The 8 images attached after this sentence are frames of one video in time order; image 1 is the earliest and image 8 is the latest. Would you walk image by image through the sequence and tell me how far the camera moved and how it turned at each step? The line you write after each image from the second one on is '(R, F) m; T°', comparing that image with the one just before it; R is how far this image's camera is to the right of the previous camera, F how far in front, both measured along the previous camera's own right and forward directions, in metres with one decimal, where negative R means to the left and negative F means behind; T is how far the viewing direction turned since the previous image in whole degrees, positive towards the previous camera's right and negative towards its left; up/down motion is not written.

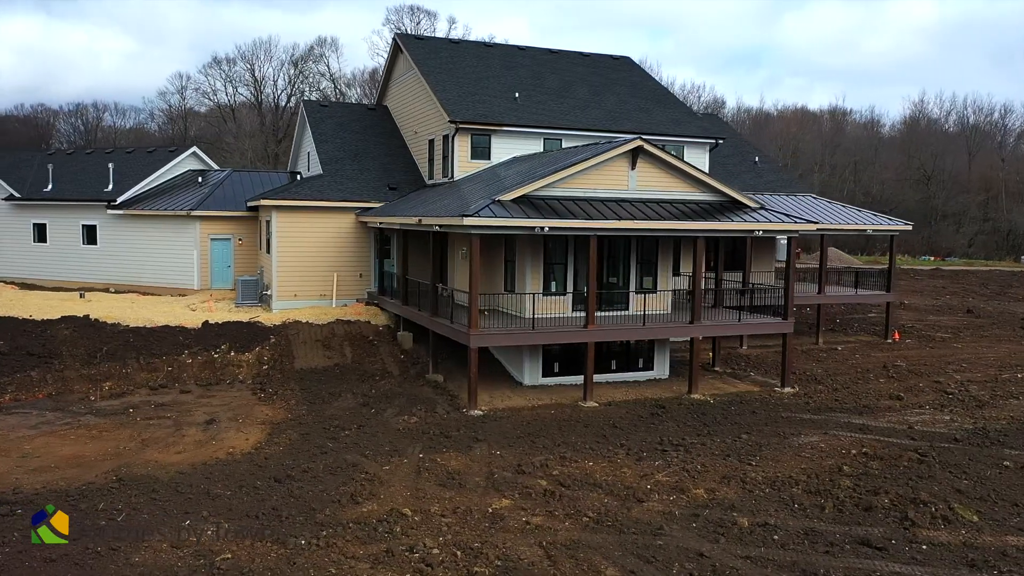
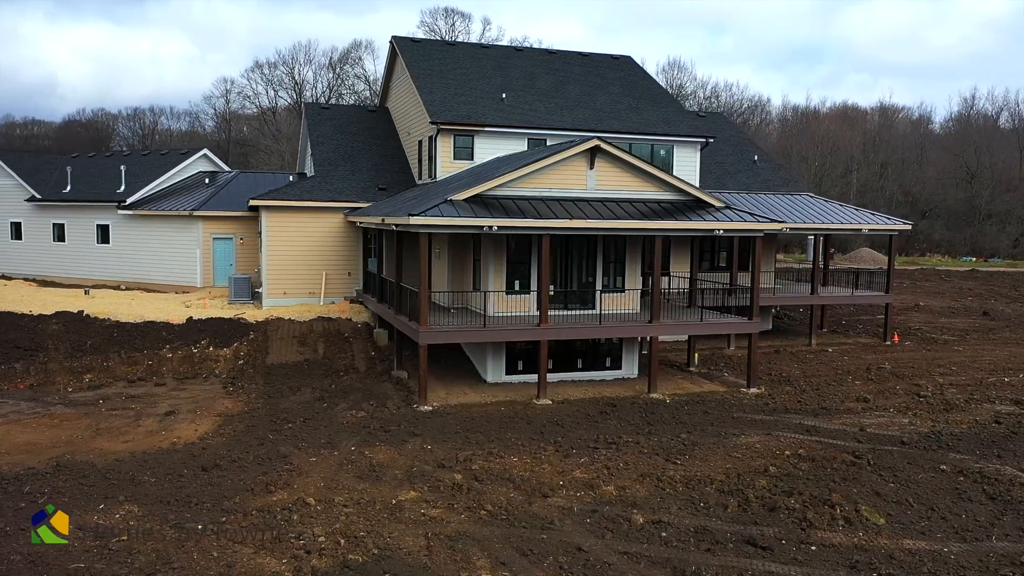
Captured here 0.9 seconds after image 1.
(+1.9, -0.2) m; -4°
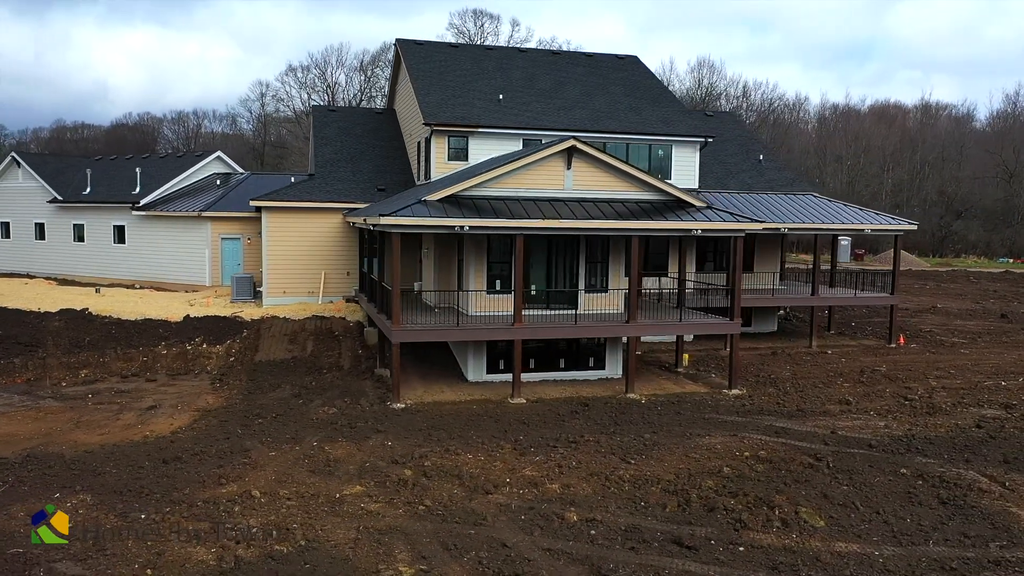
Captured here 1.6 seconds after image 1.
(+1.3, -0.1) m; -3°
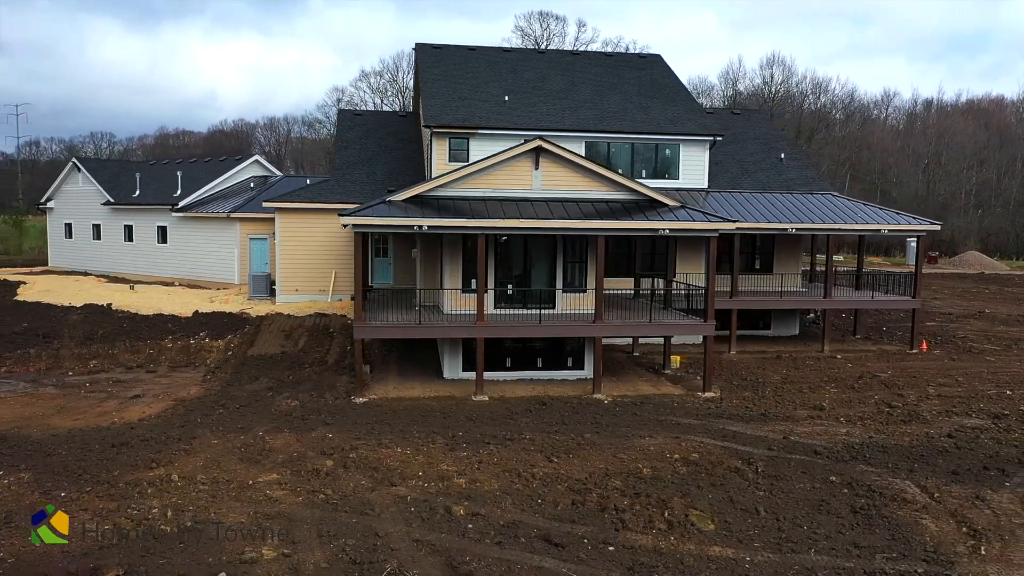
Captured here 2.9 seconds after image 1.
(+2.5, 0.0) m; -6°
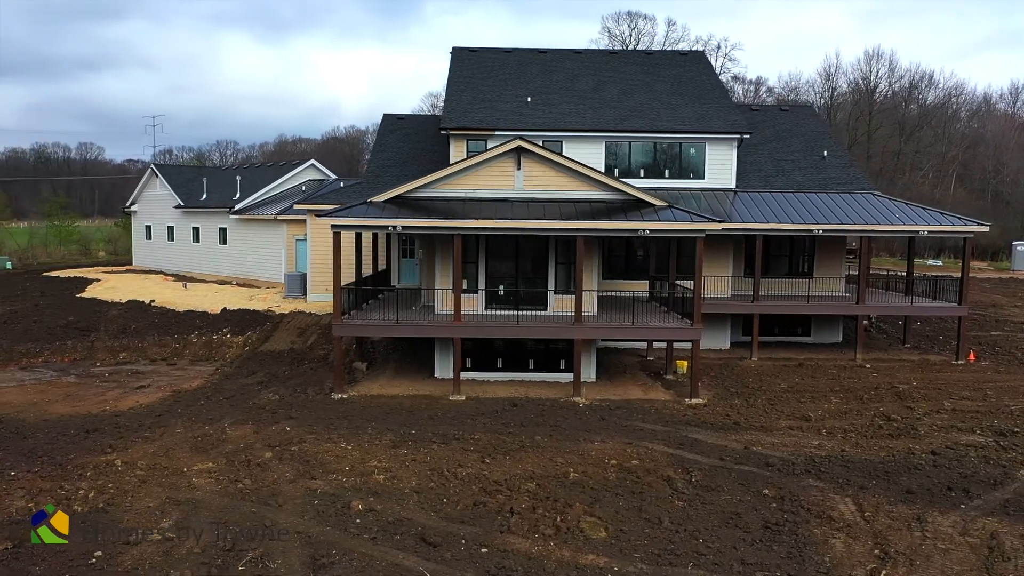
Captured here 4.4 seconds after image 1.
(+2.7, +0.2) m; -8°
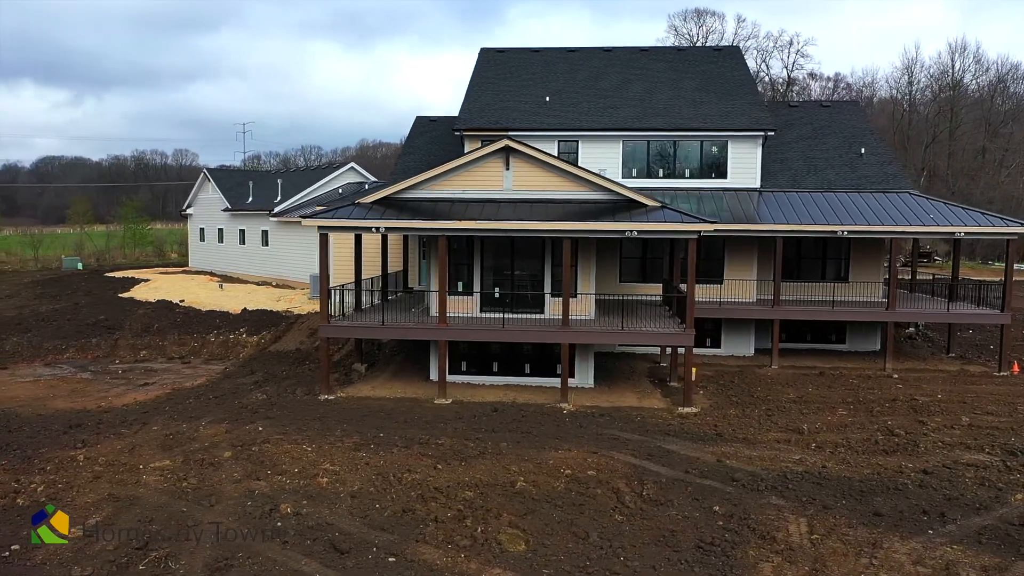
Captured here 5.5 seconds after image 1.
(+1.9, +0.4) m; -6°
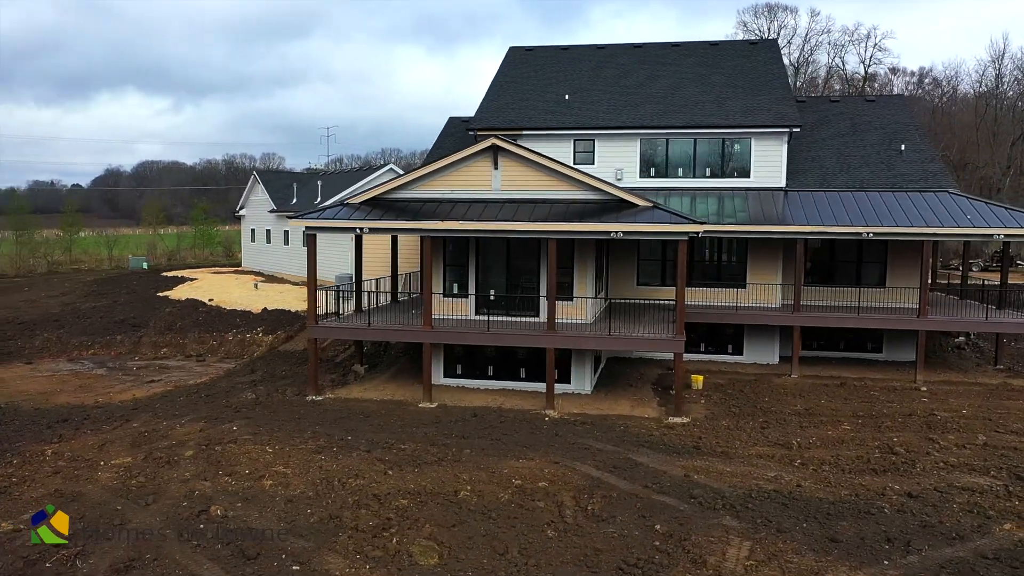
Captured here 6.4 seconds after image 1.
(+1.8, +0.5) m; -6°
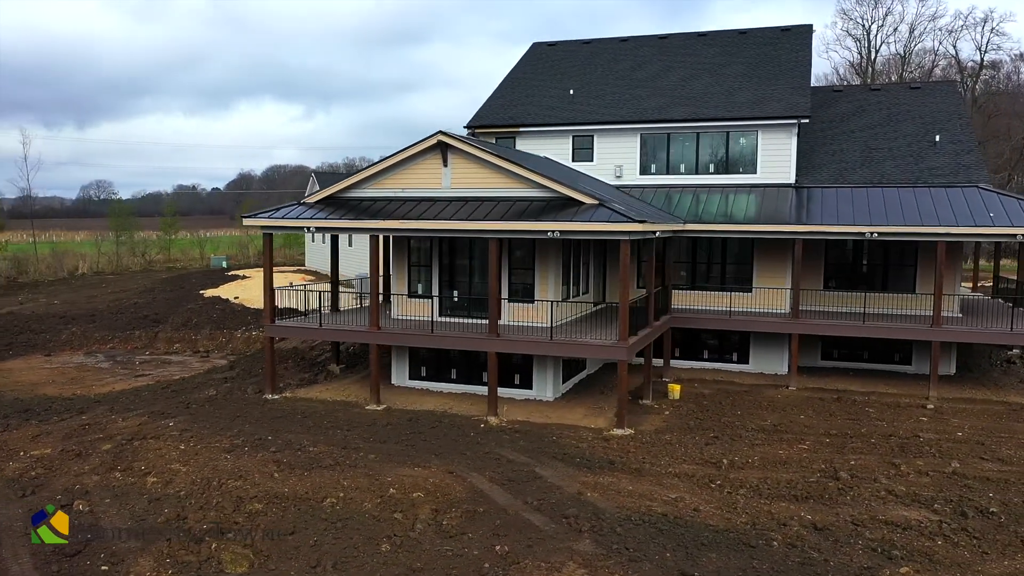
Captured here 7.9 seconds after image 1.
(+3.2, +0.8) m; -9°
